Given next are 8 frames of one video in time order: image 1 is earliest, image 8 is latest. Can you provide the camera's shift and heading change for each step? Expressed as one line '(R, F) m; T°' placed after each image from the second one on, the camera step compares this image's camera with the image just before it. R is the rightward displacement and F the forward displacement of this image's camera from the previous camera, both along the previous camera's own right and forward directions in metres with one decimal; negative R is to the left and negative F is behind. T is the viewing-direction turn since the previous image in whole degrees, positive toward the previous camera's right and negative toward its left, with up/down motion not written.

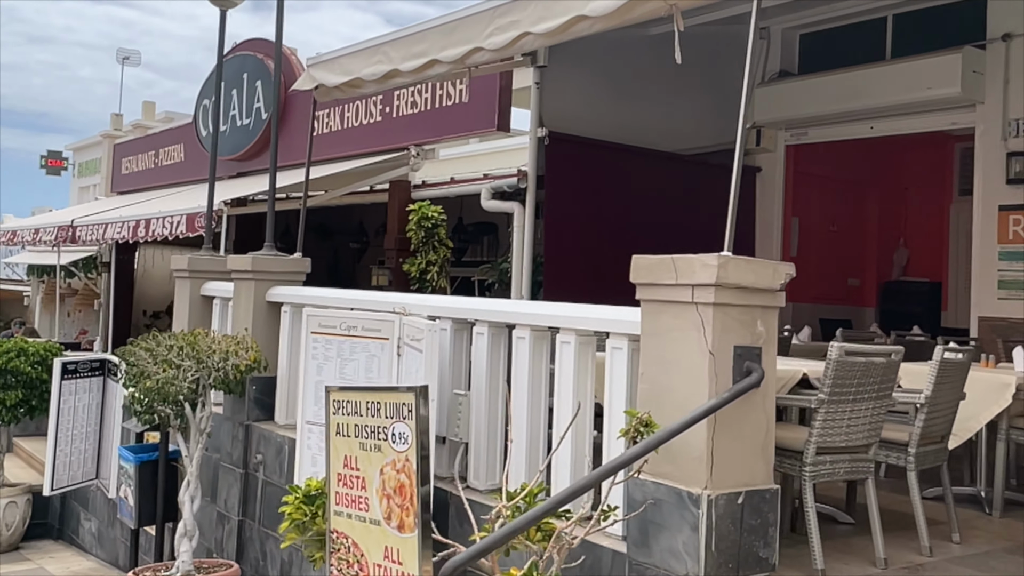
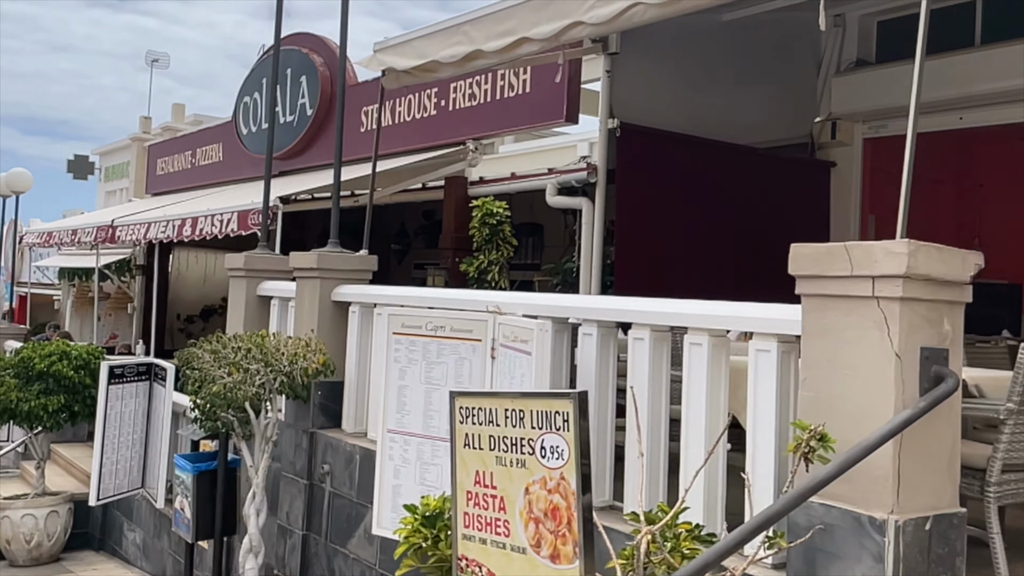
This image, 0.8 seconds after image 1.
(-0.4, +0.4) m; -1°
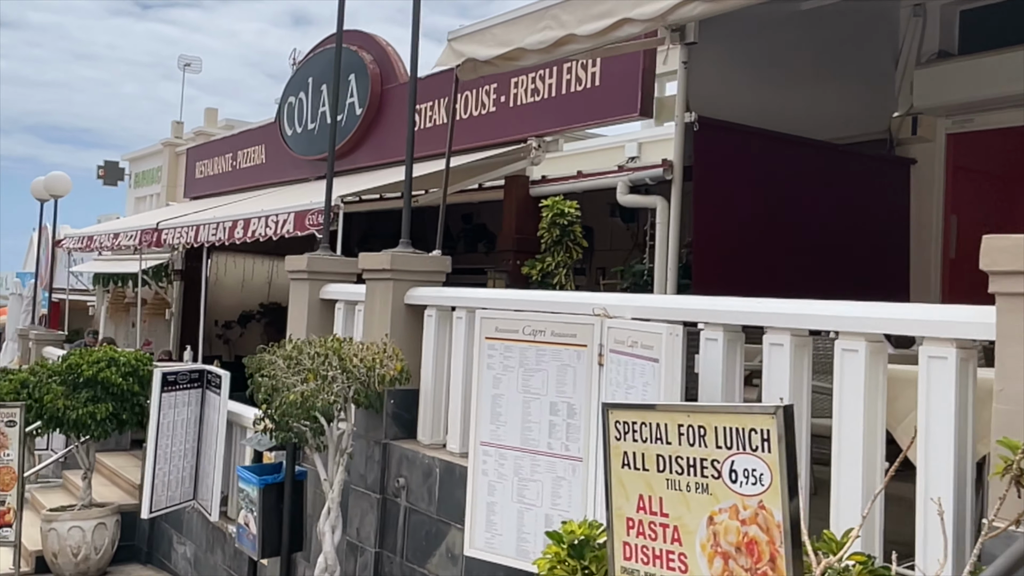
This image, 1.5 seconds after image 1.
(-0.4, +0.3) m; -1°
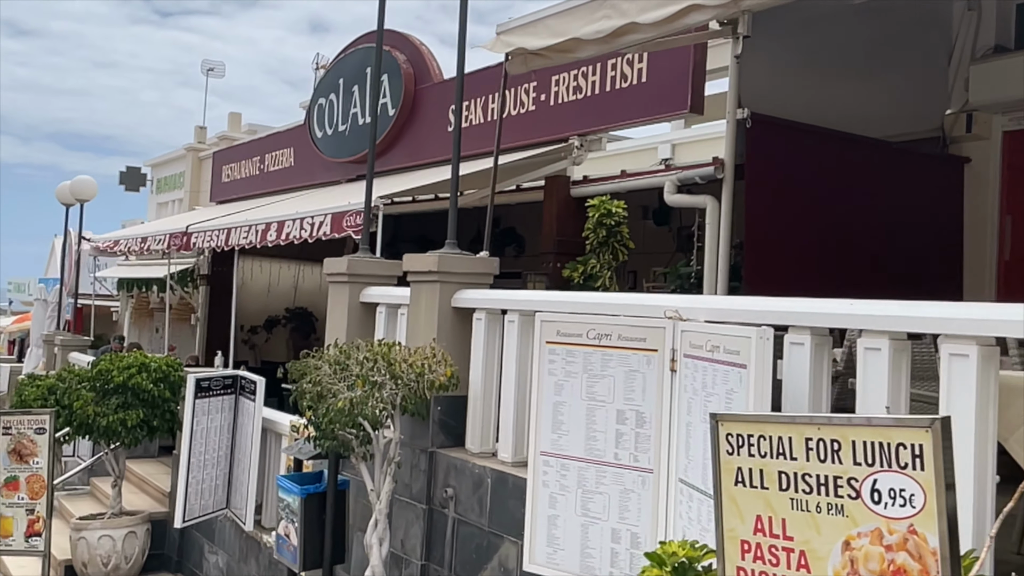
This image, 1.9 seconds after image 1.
(-0.2, +0.2) m; -1°
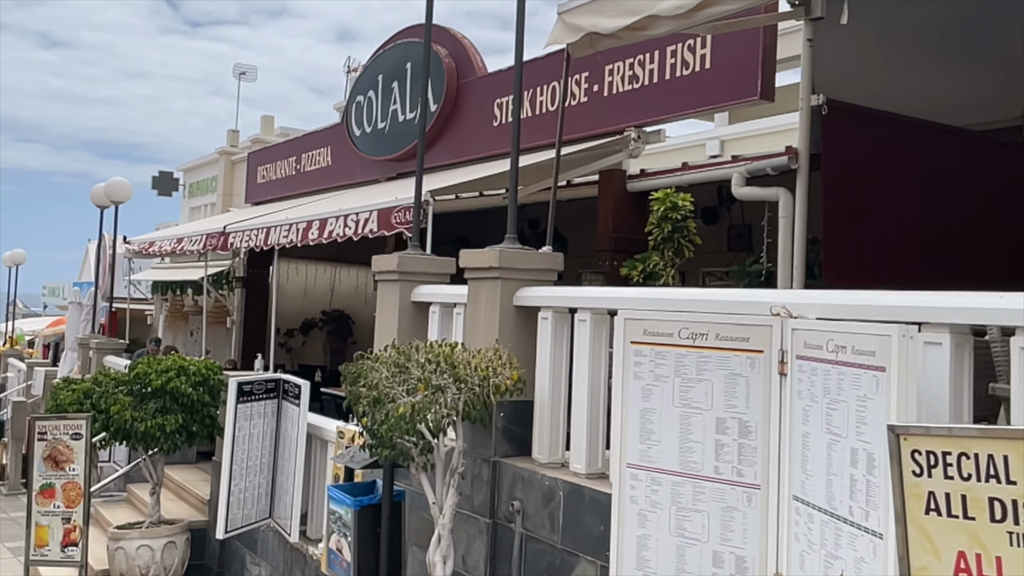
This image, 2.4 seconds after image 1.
(-0.2, +0.4) m; -2°
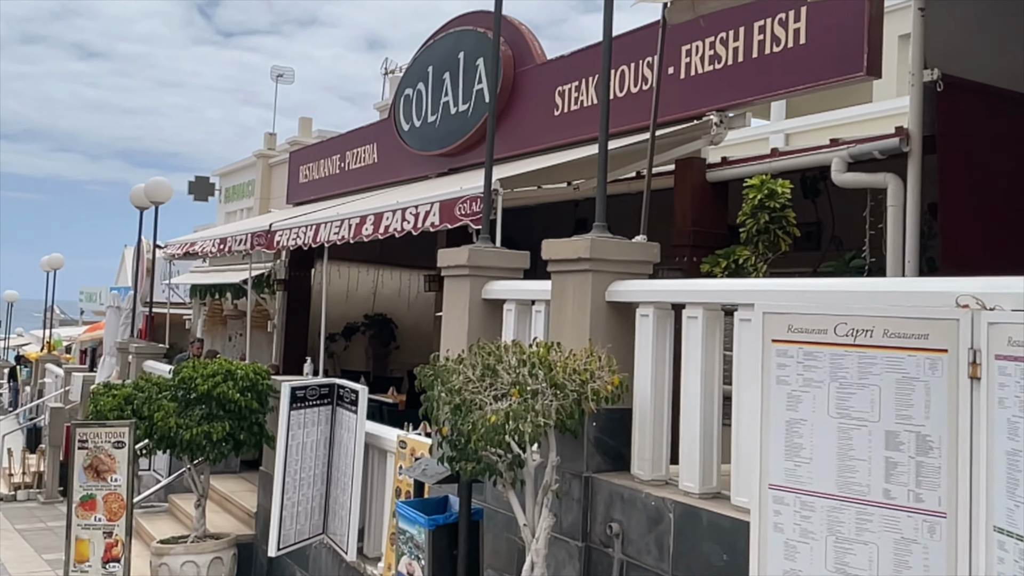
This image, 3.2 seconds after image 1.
(-0.3, +0.5) m; -2°
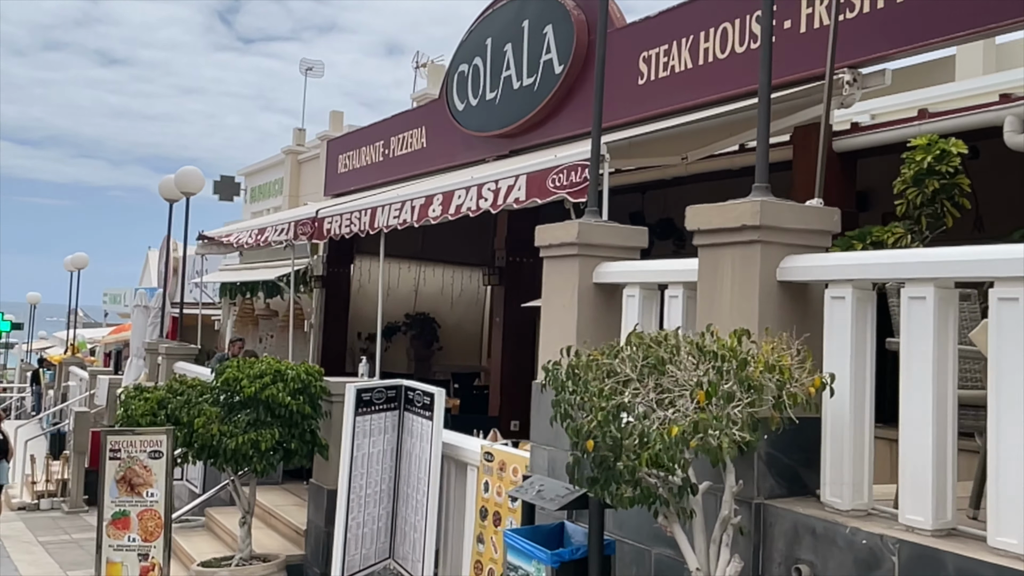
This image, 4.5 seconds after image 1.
(-0.5, +0.9) m; -1°
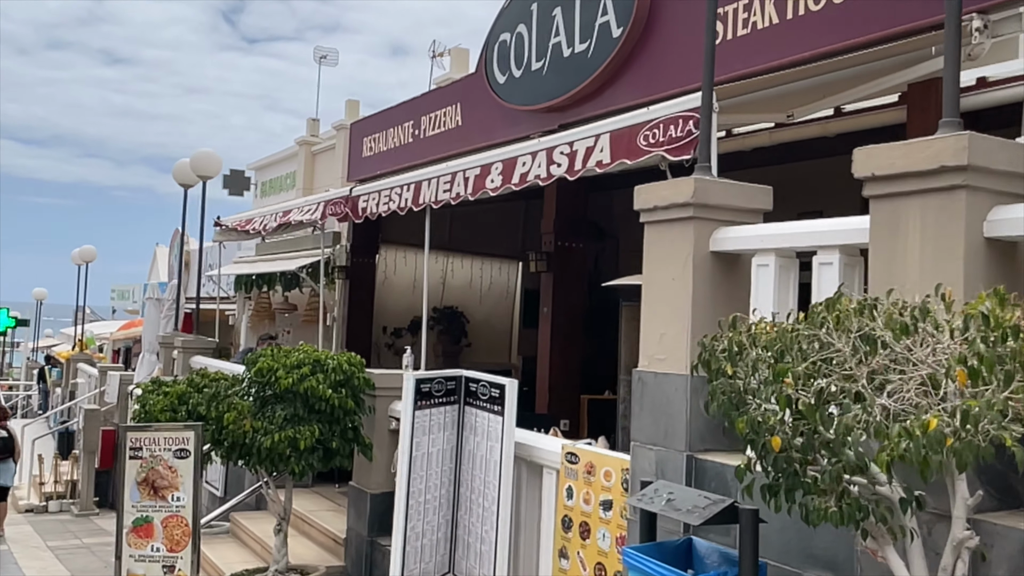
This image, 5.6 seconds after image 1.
(-0.4, +0.7) m; 0°
